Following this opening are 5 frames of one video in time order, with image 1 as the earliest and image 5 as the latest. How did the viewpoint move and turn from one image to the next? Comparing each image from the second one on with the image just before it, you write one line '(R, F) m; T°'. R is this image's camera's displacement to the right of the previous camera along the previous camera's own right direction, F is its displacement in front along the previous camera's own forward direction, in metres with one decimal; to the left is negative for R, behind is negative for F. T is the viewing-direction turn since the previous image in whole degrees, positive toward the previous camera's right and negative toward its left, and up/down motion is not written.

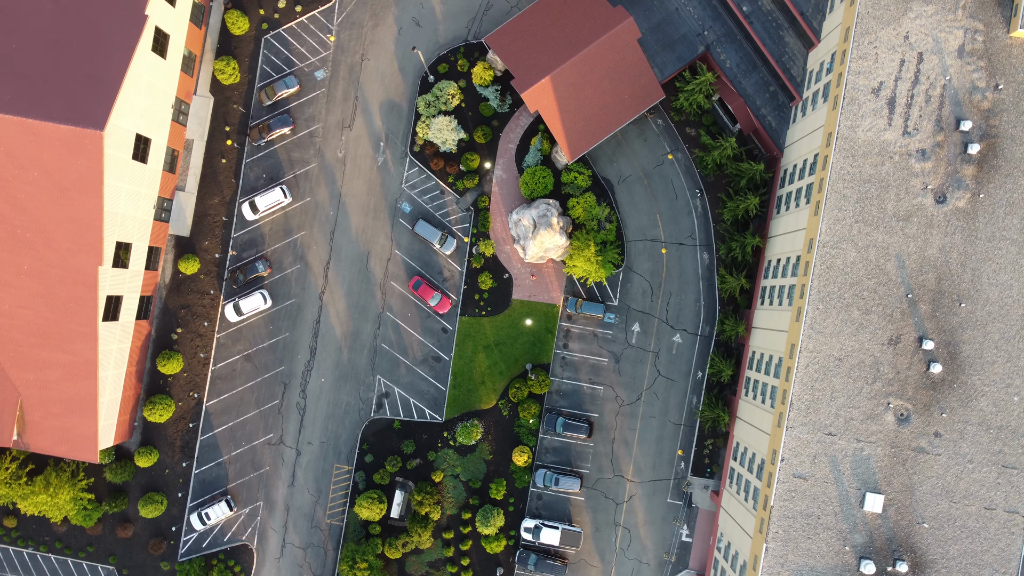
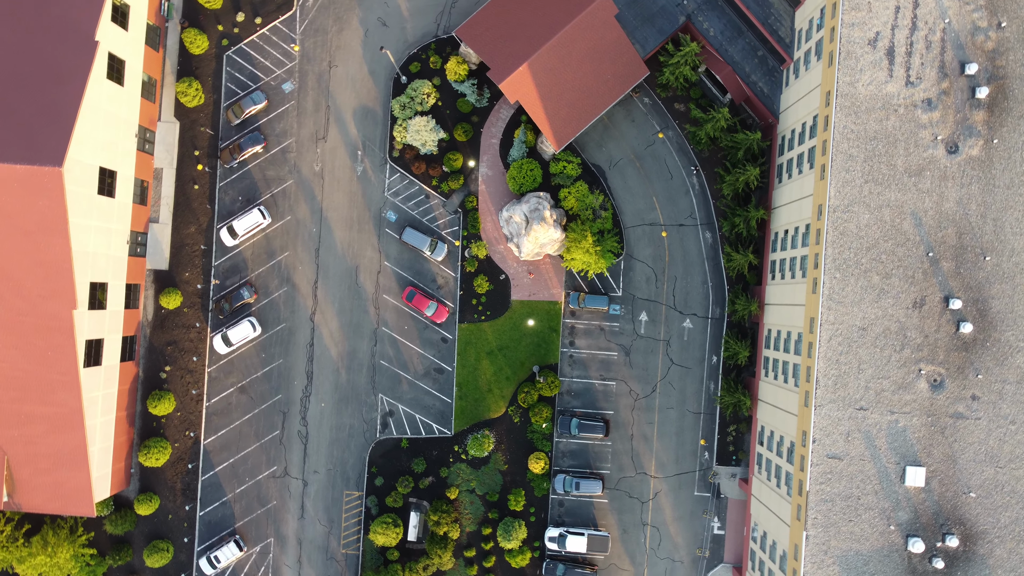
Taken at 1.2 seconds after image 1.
(0.0, +2.3) m; 0°
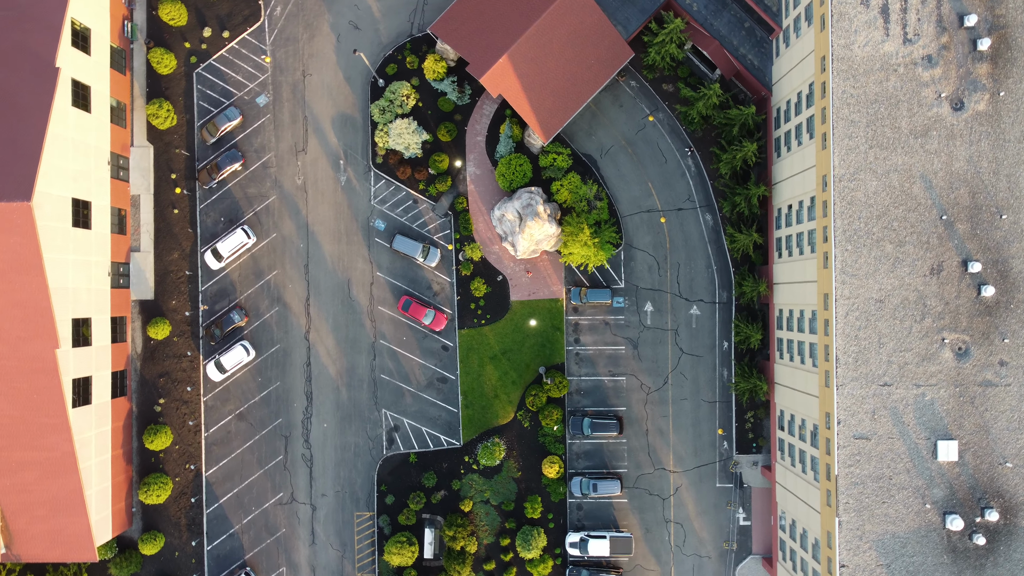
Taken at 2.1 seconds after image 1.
(+0.1, +1.7) m; 0°
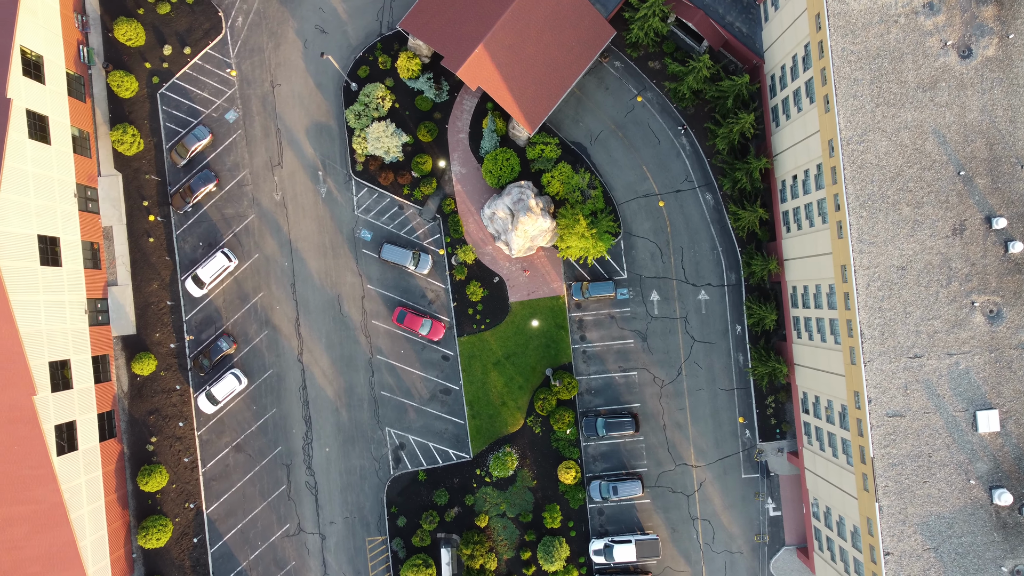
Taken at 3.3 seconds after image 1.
(+0.1, +2.3) m; 0°
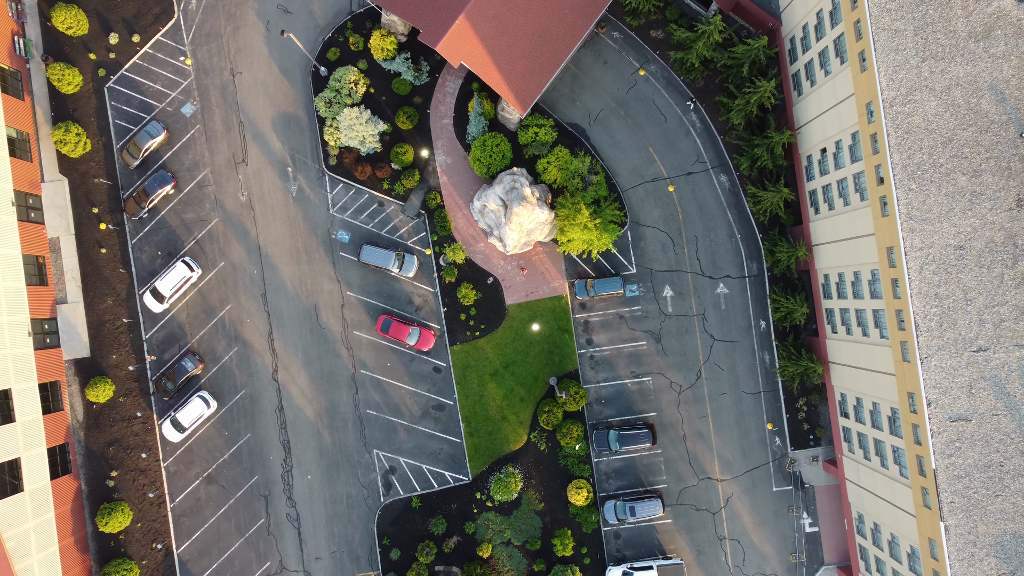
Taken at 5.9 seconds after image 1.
(+0.1, +4.8) m; 0°
